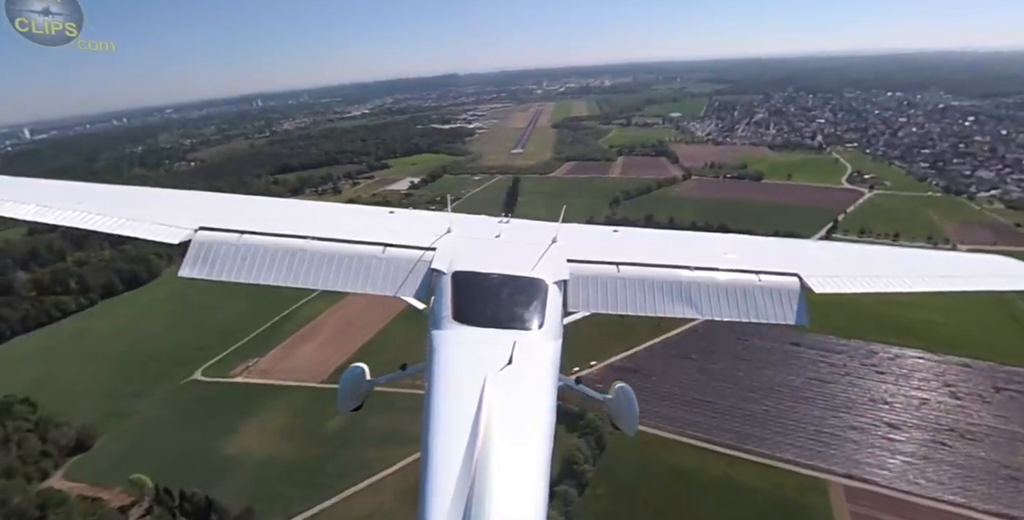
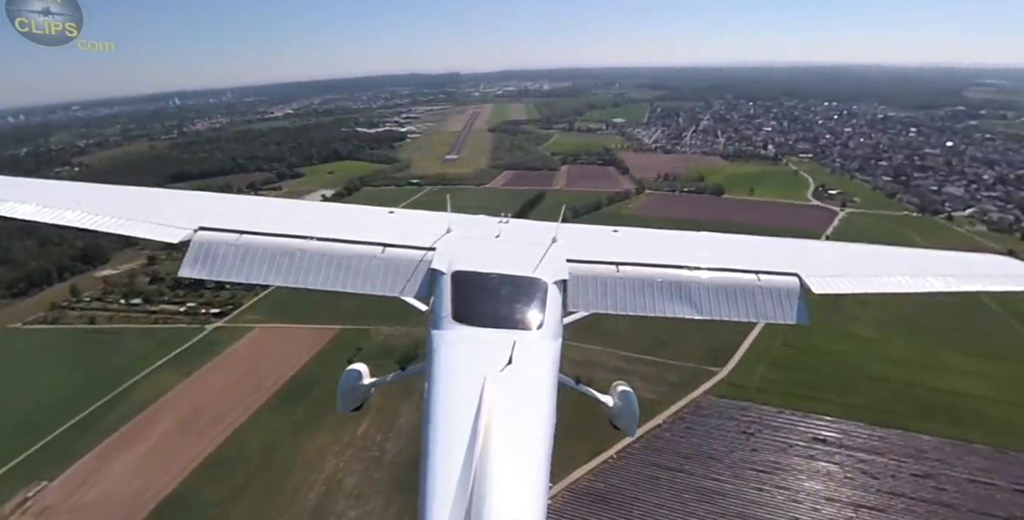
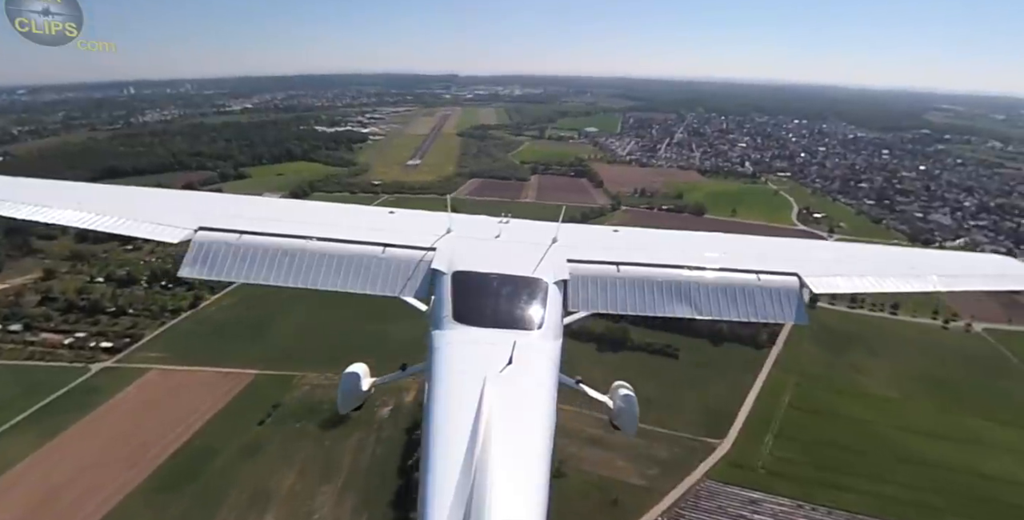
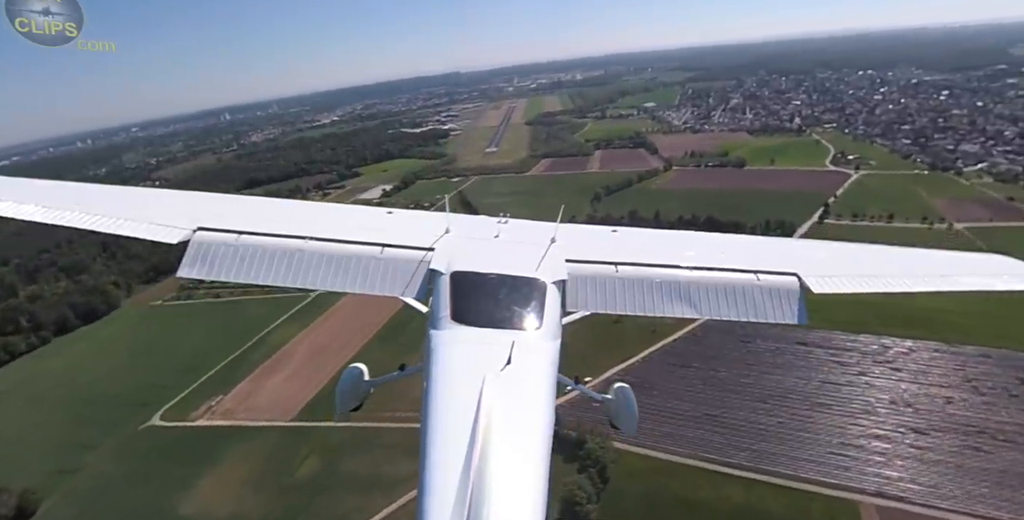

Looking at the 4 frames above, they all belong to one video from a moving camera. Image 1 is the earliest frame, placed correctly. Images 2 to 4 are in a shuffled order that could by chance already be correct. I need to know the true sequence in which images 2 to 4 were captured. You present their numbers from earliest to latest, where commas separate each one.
4, 2, 3
